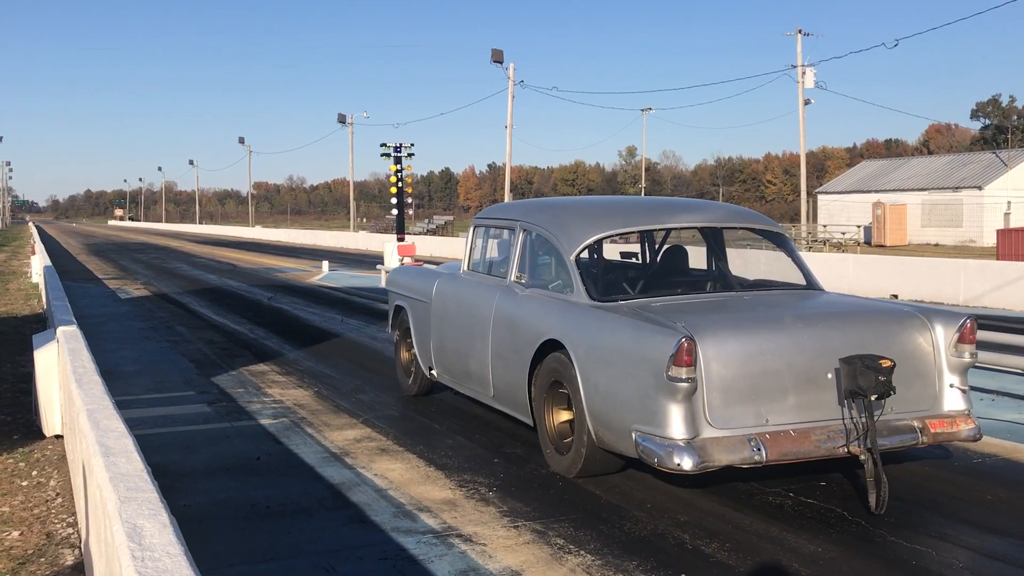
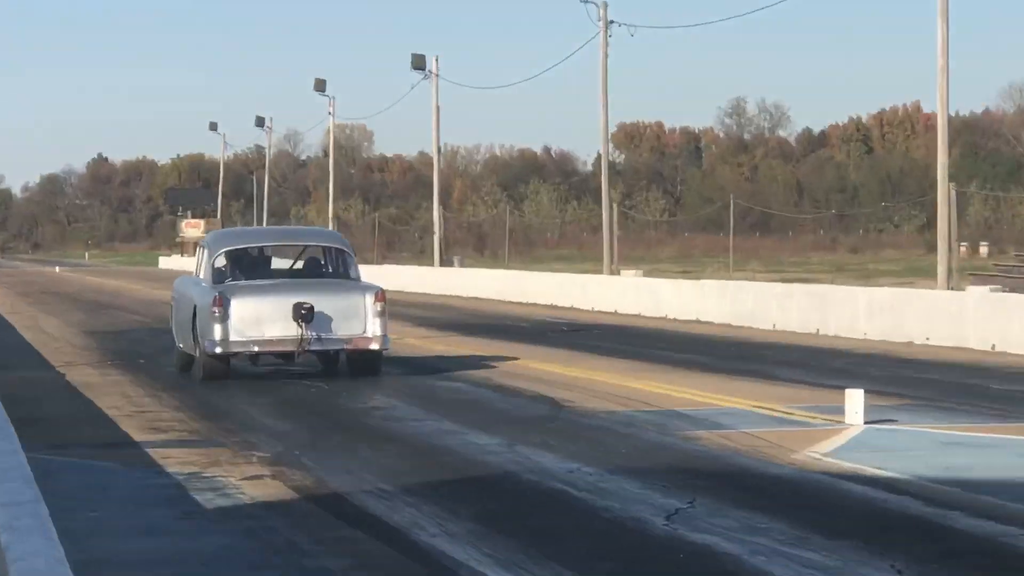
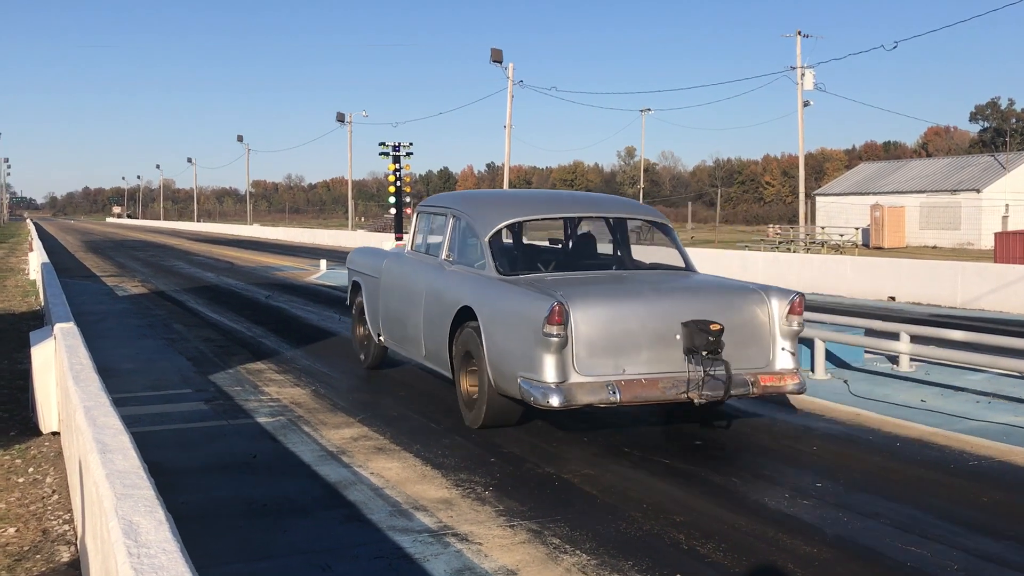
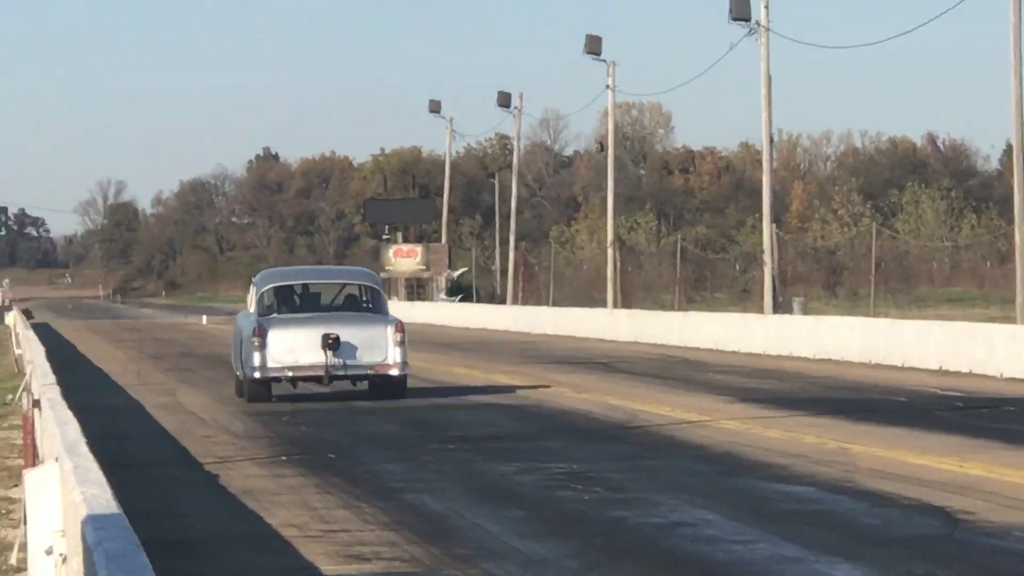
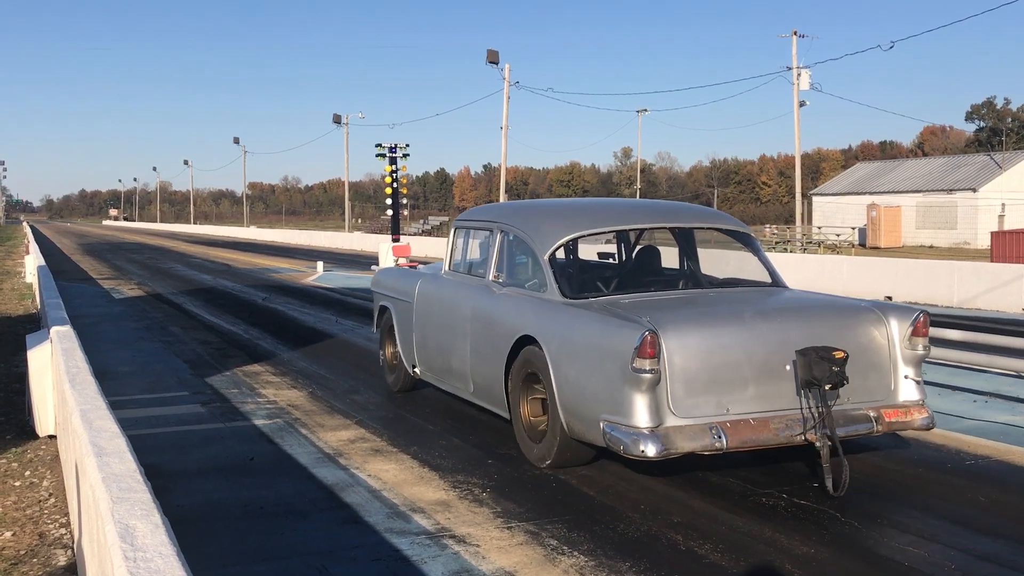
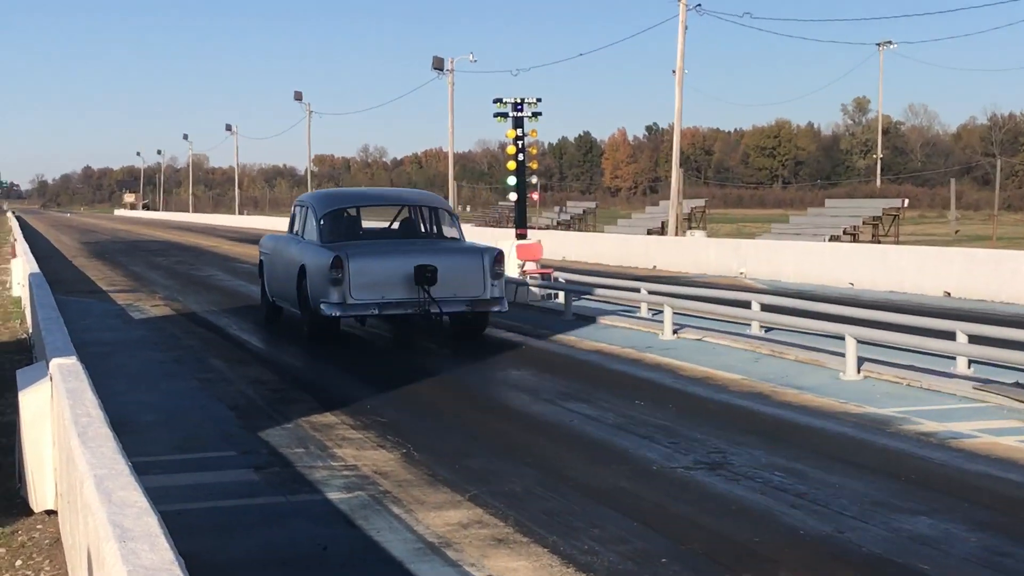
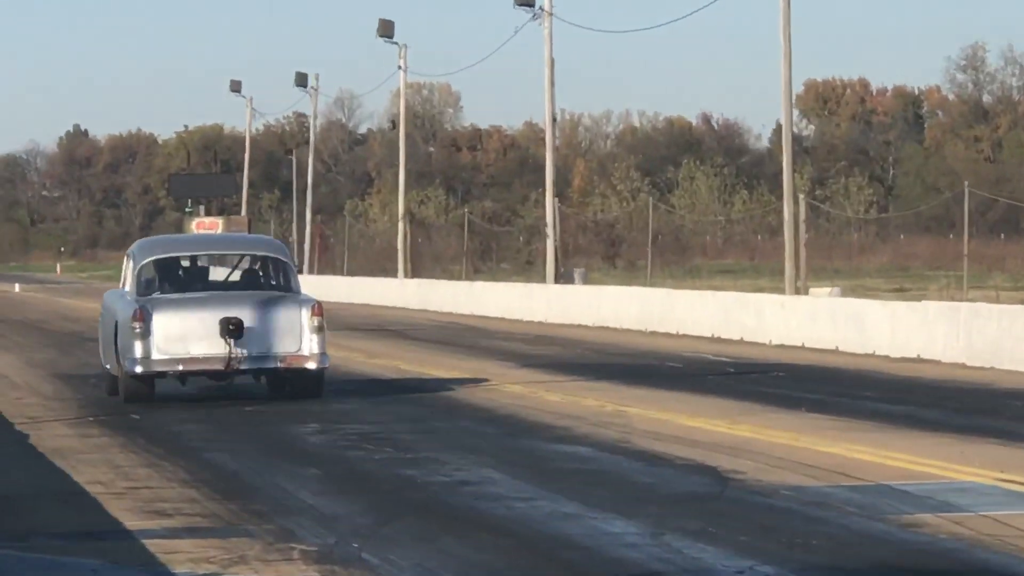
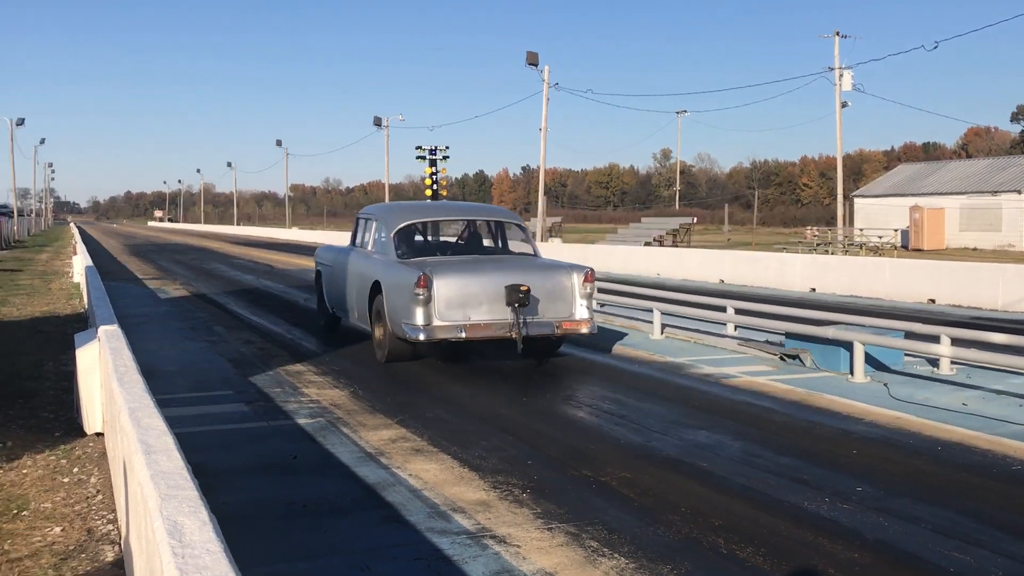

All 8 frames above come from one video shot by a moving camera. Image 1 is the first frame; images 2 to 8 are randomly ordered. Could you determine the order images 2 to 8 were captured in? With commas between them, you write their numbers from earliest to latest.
5, 3, 8, 6, 2, 7, 4
